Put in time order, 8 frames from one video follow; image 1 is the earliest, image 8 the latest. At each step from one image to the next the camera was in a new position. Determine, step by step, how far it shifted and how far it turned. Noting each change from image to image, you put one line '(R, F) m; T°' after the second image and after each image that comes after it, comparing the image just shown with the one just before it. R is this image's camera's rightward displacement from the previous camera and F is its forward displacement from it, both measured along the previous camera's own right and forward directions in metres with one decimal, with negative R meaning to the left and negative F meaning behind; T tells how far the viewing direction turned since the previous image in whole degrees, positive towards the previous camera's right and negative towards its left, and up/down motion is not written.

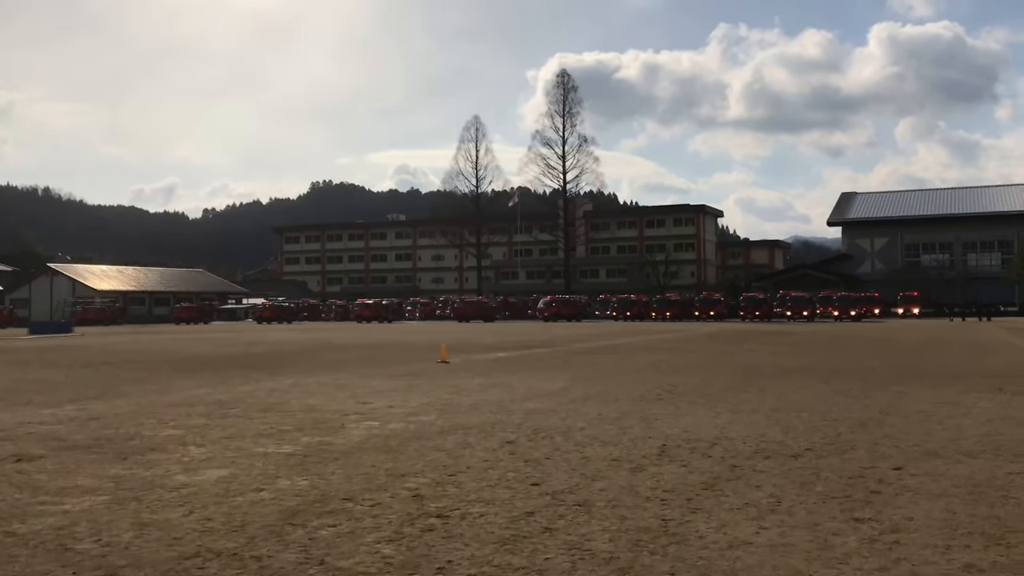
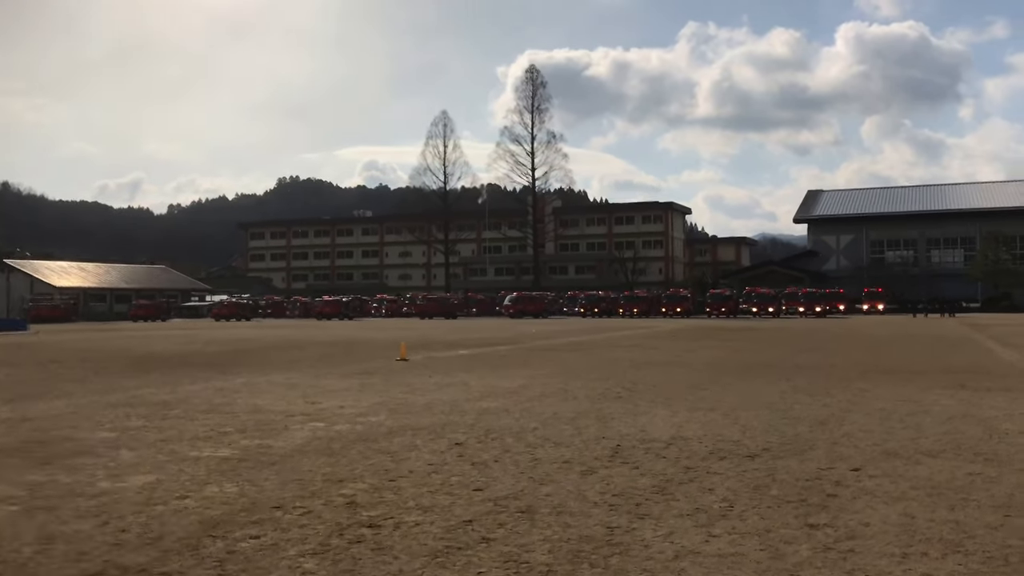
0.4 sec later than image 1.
(+0.2, +0.3) m; +2°
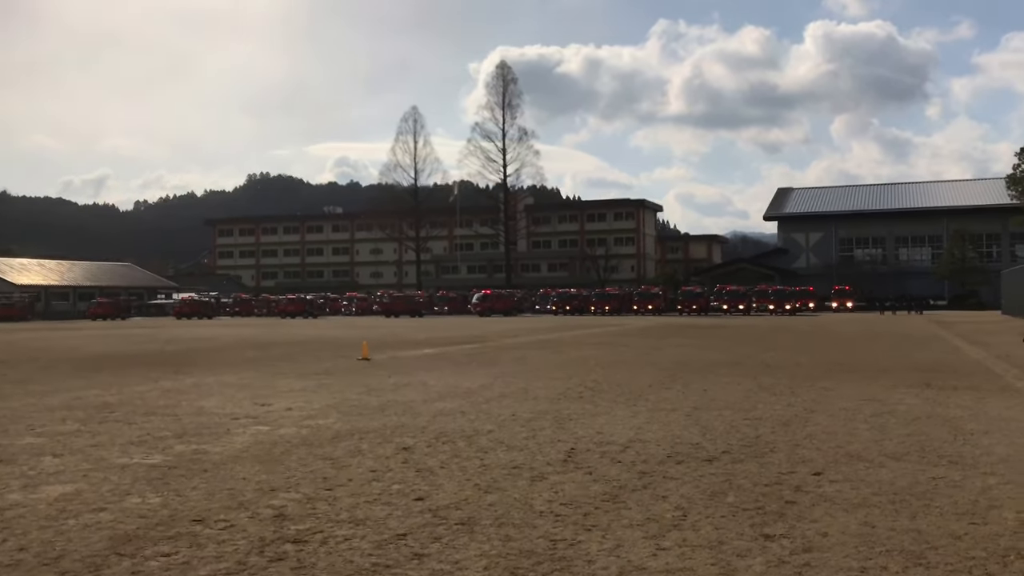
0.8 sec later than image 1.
(+0.2, +0.3) m; +2°
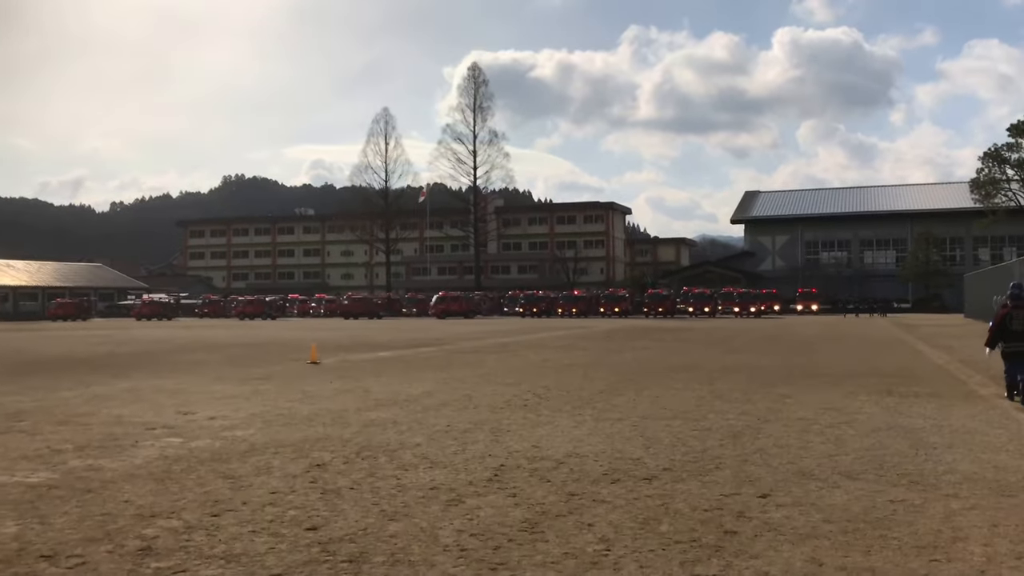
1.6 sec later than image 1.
(+0.3, +0.6) m; +2°
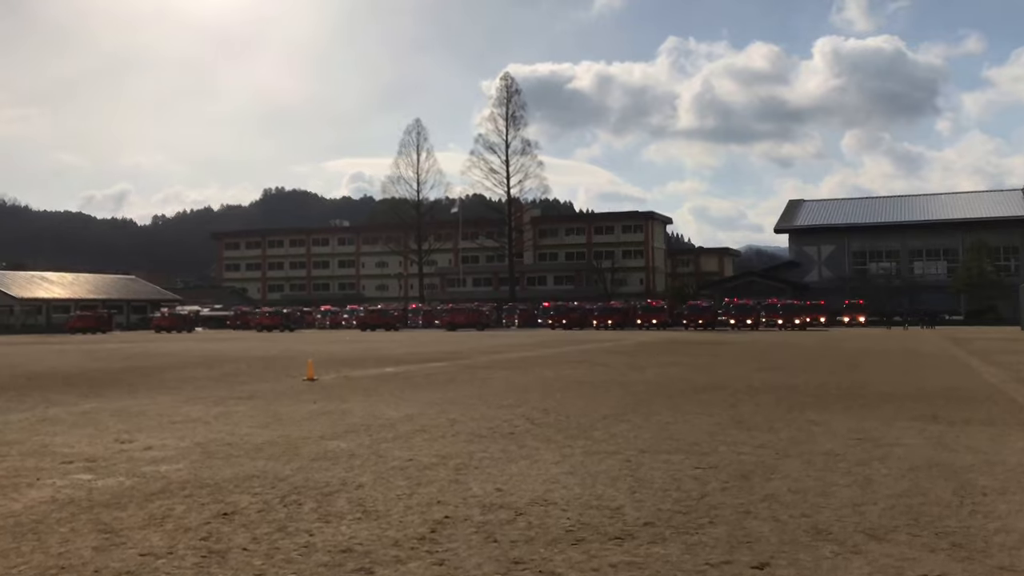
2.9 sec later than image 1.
(+0.5, +1.2) m; -2°
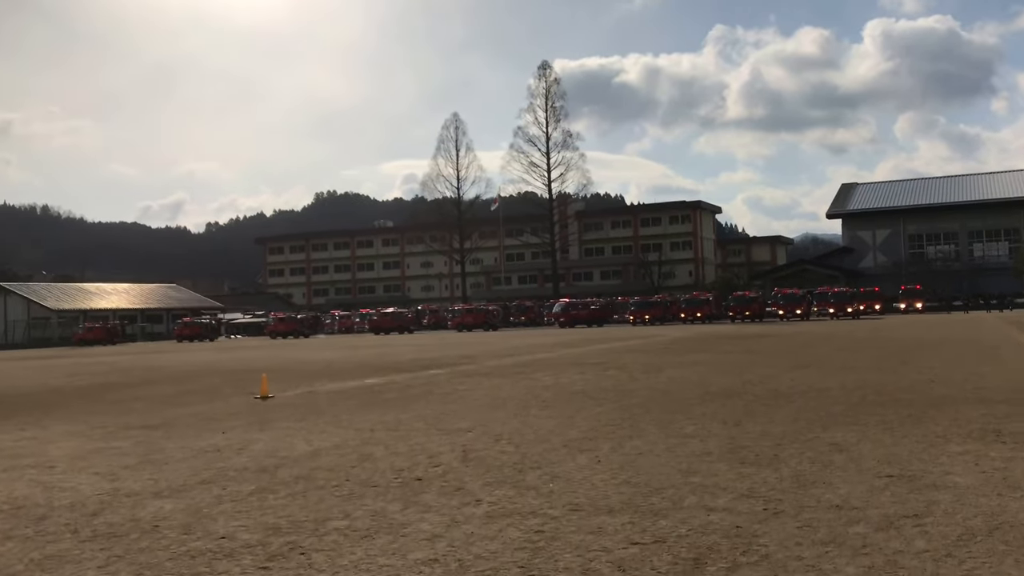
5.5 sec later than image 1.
(+1.1, +2.4) m; -3°
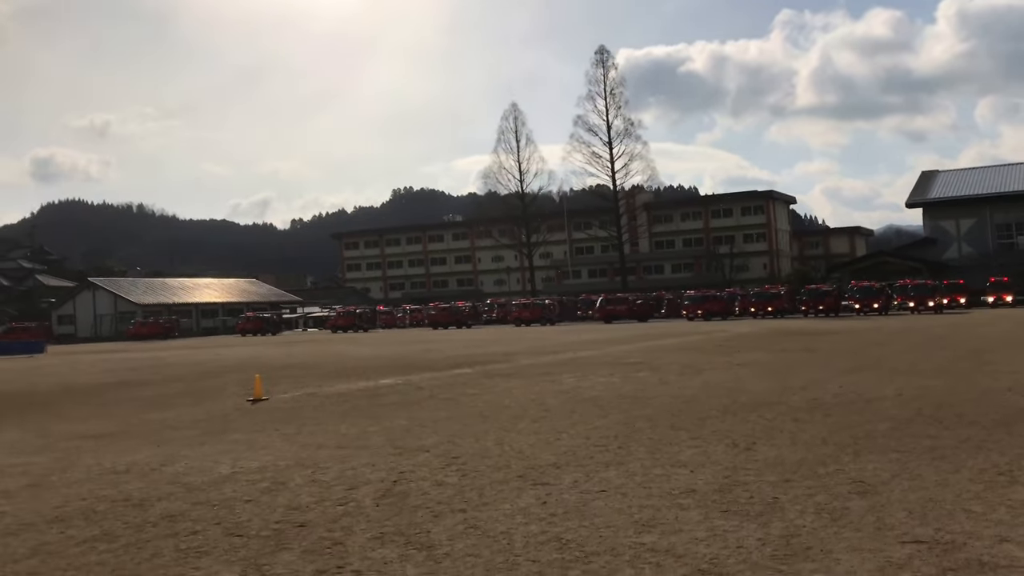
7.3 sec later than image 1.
(+0.9, +1.6) m; -5°
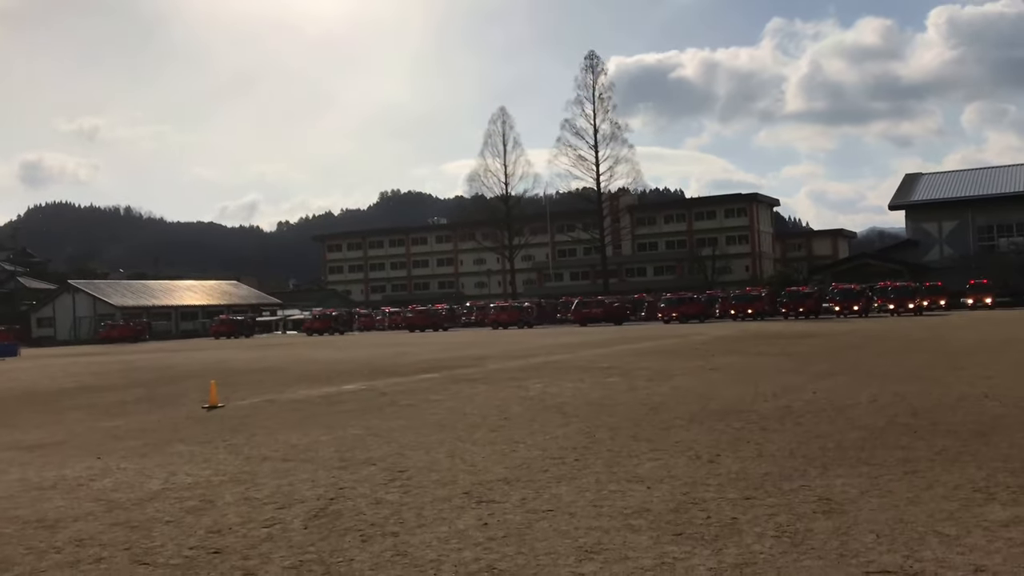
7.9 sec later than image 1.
(+0.2, +0.4) m; +1°
